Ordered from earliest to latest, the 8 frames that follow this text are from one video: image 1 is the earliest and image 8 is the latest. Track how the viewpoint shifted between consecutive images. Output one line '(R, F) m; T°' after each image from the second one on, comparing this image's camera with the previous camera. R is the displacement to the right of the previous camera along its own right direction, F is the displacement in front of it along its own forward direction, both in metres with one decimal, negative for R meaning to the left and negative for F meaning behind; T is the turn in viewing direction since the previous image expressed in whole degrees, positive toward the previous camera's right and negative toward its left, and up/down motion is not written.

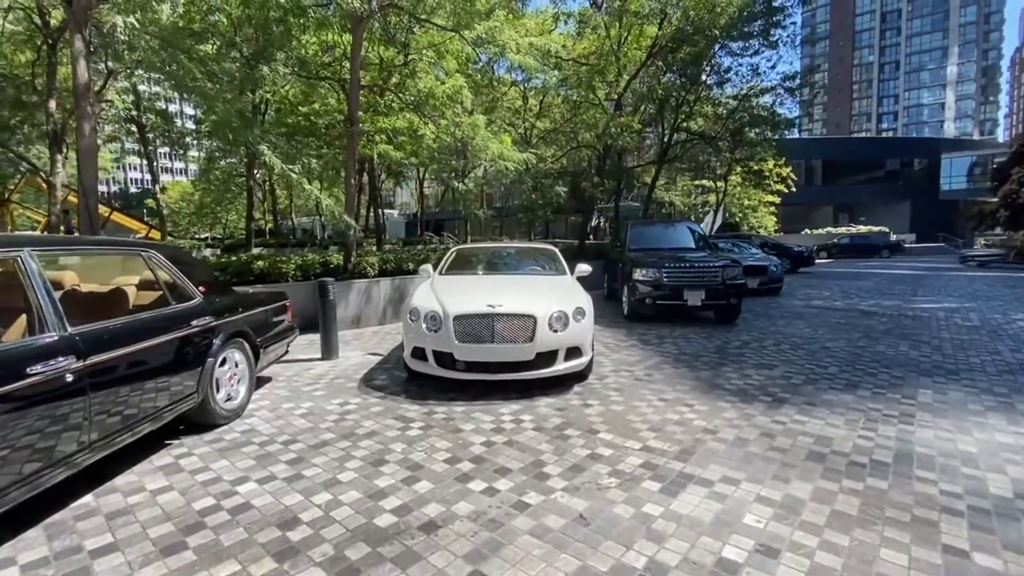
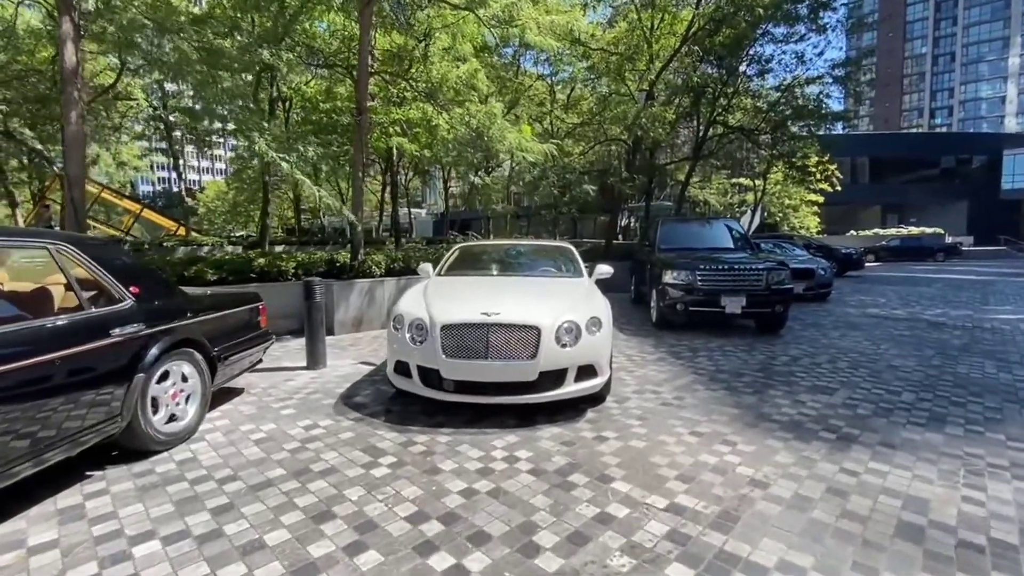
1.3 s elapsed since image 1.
(+0.2, +0.9) m; -3°
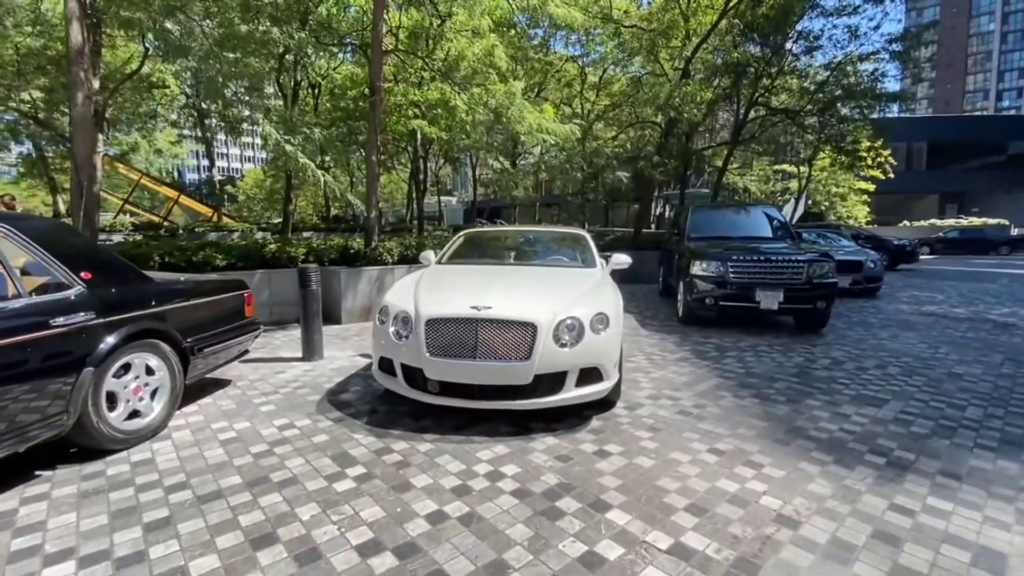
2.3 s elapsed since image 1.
(+0.3, +0.5) m; -4°
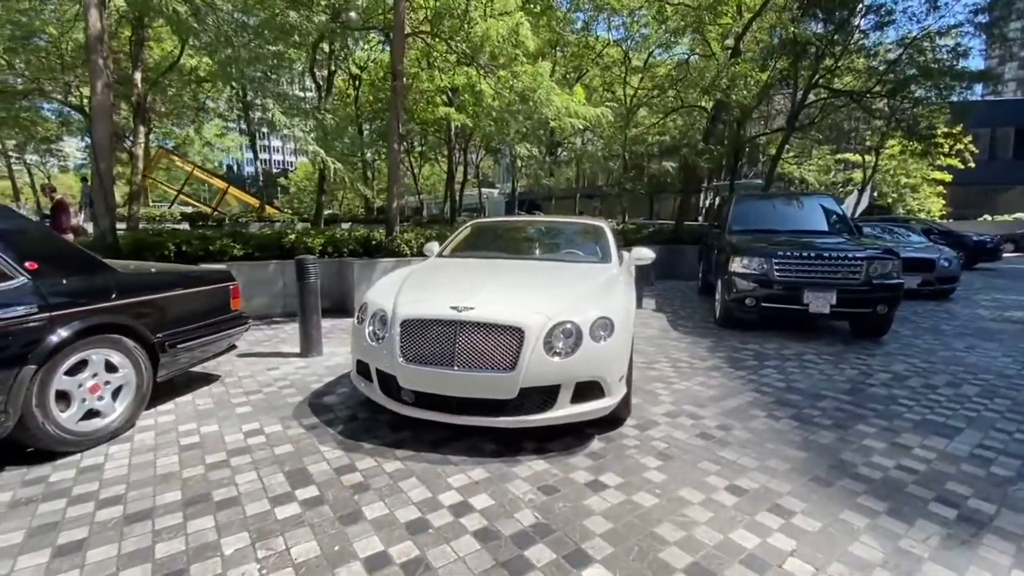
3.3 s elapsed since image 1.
(+0.4, +0.5) m; -5°
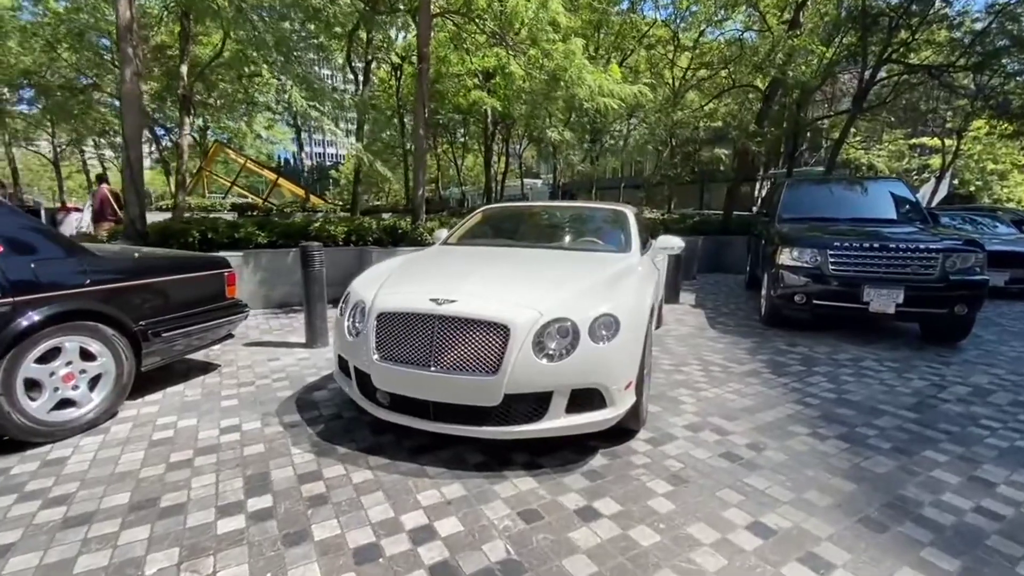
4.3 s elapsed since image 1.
(+0.3, +0.4) m; -5°
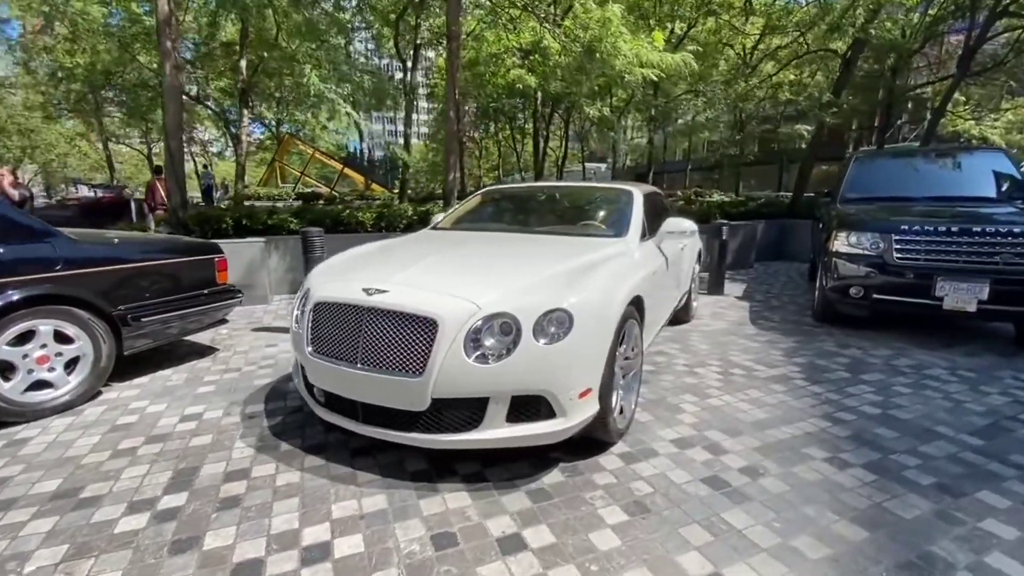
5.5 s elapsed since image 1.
(+0.6, +0.4) m; -8°
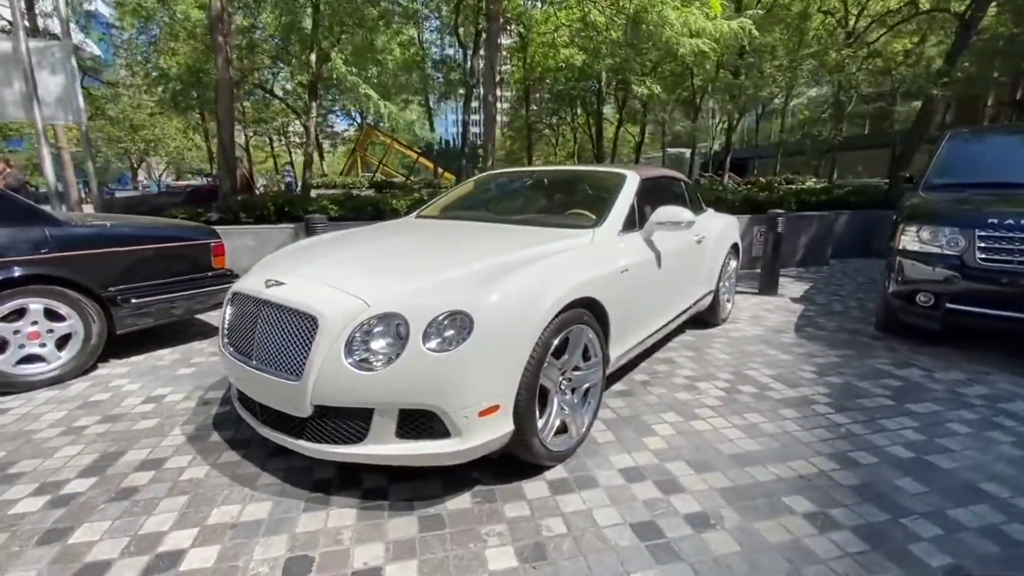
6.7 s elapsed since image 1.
(+0.8, +0.4) m; -10°
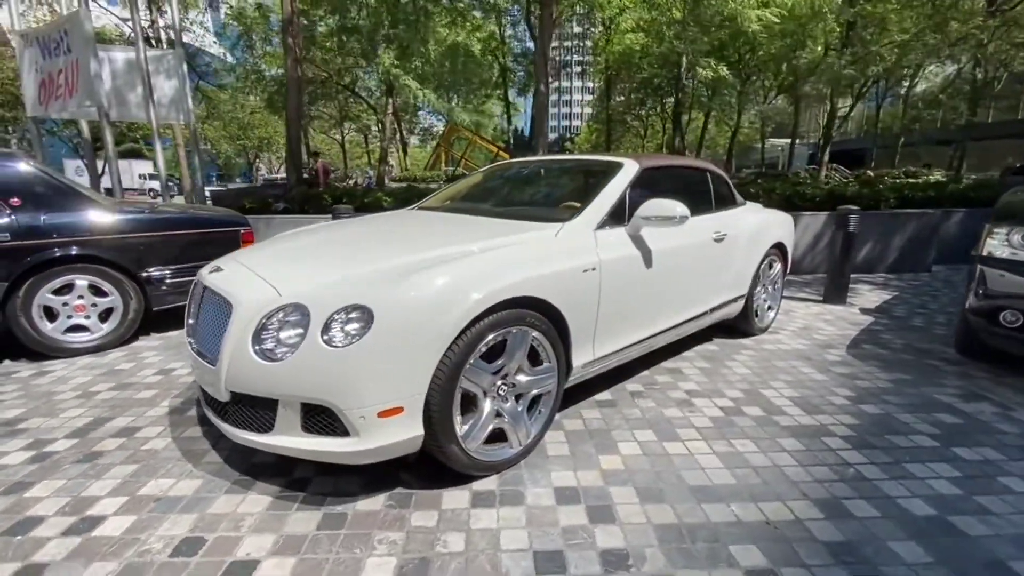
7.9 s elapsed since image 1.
(+0.7, +0.2) m; -10°
